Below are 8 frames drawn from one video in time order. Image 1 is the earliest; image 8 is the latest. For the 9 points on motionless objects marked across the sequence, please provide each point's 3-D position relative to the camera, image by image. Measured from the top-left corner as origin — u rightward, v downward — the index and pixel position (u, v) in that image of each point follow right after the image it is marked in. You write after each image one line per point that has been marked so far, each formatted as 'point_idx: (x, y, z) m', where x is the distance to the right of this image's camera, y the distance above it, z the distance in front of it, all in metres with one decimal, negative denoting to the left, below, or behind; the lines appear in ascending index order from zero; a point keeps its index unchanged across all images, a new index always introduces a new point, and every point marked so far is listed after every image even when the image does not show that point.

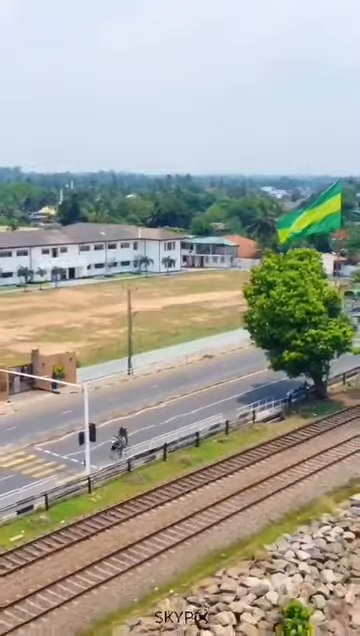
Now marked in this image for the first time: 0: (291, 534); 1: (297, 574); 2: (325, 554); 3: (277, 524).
0: (+1.2, -2.4, +18.5) m
1: (+1.2, -2.6, +17.0) m
2: (+1.5, -2.5, +17.8) m
3: (+1.1, -2.3, +18.8) m
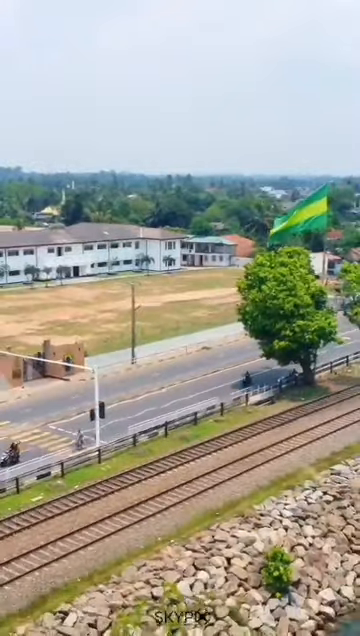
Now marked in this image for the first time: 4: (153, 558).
0: (+1.2, -2.2, +21.1) m
1: (+1.2, -2.4, +19.6) m
2: (+1.5, -2.4, +20.4) m
3: (+1.1, -2.2, +21.4) m
4: (-0.3, -2.5, +17.6) m
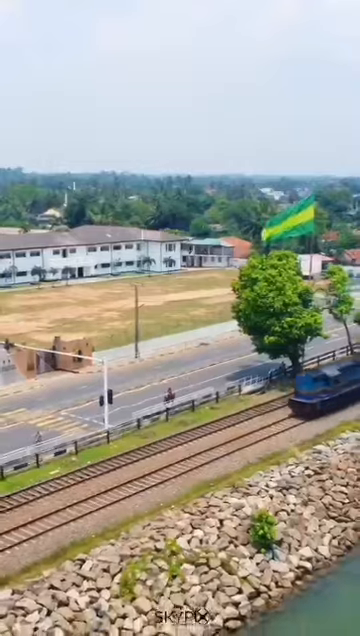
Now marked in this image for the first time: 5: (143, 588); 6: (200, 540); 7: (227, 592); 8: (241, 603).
0: (+1.2, -2.2, +24.0) m
1: (+1.2, -2.4, +22.5) m
2: (+1.5, -2.3, +23.4) m
3: (+1.1, -2.1, +24.4) m
4: (-0.3, -2.5, +20.5) m
5: (-0.4, -2.9, +17.9) m
6: (+0.2, -2.7, +20.0) m
7: (+0.5, -3.1, +18.8) m
8: (+0.6, -3.2, +18.6) m
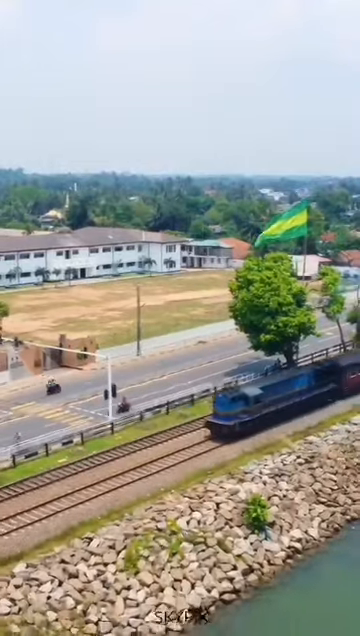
0: (+1.2, -2.2, +25.7) m
1: (+1.2, -2.4, +24.2) m
2: (+1.5, -2.3, +25.0) m
3: (+1.1, -2.1, +26.0) m
4: (-0.3, -2.5, +22.2) m
5: (-0.4, -2.9, +19.5) m
6: (+0.2, -2.6, +21.6) m
7: (+0.5, -3.1, +20.5) m
8: (+0.6, -3.2, +20.3) m
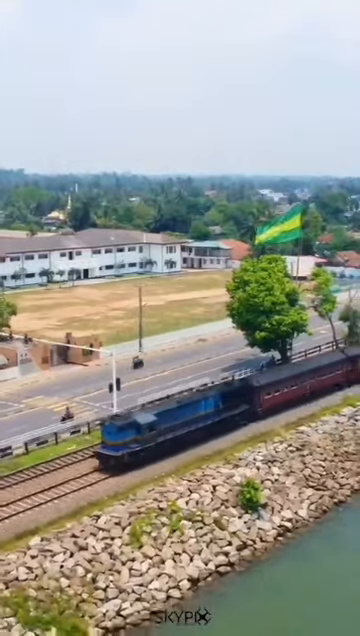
0: (+1.2, -2.1, +27.7) m
1: (+1.2, -2.3, +26.2) m
2: (+1.5, -2.3, +27.0) m
3: (+1.1, -2.1, +28.0) m
4: (-0.3, -2.4, +24.2) m
5: (-0.4, -2.8, +21.5) m
6: (+0.2, -2.6, +23.6) m
7: (+0.5, -3.0, +22.5) m
8: (+0.6, -3.1, +22.3) m
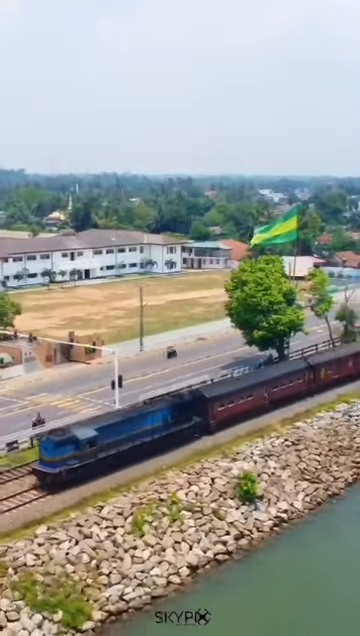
0: (+1.2, -2.1, +28.7) m
1: (+1.2, -2.3, +27.2) m
2: (+1.5, -2.3, +28.0) m
3: (+1.1, -2.1, +29.0) m
4: (-0.3, -2.4, +25.2) m
5: (-0.4, -2.8, +22.5) m
6: (+0.2, -2.6, +24.6) m
7: (+0.5, -3.0, +23.5) m
8: (+0.6, -3.1, +23.3) m
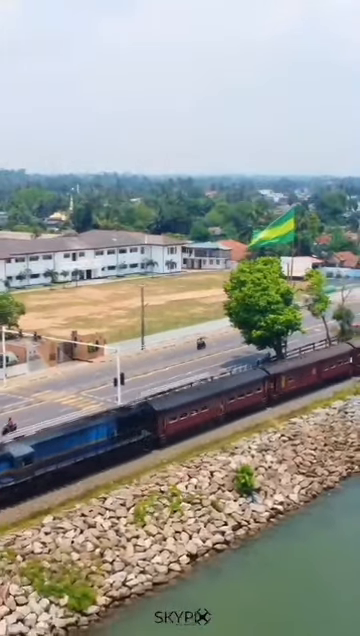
0: (+1.2, -2.1, +29.7) m
1: (+1.2, -2.3, +28.1) m
2: (+1.5, -2.2, +29.0) m
3: (+1.1, -2.1, +30.0) m
4: (-0.3, -2.4, +26.2) m
5: (-0.4, -2.8, +23.5) m
6: (+0.2, -2.6, +25.6) m
7: (+0.5, -3.0, +24.4) m
8: (+0.6, -3.1, +24.3) m
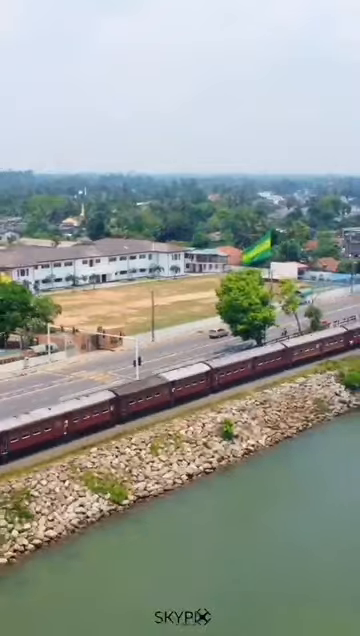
0: (+1.3, -2.1, +41.0) m
1: (+1.2, -2.3, +39.5) m
2: (+1.6, -2.2, +40.4) m
3: (+1.1, -2.0, +41.4) m
4: (-0.3, -2.4, +37.6) m
5: (-0.4, -2.8, +34.9) m
6: (+0.3, -2.5, +37.0) m
7: (+0.6, -3.0, +35.8) m
8: (+0.7, -3.1, +35.7) m
